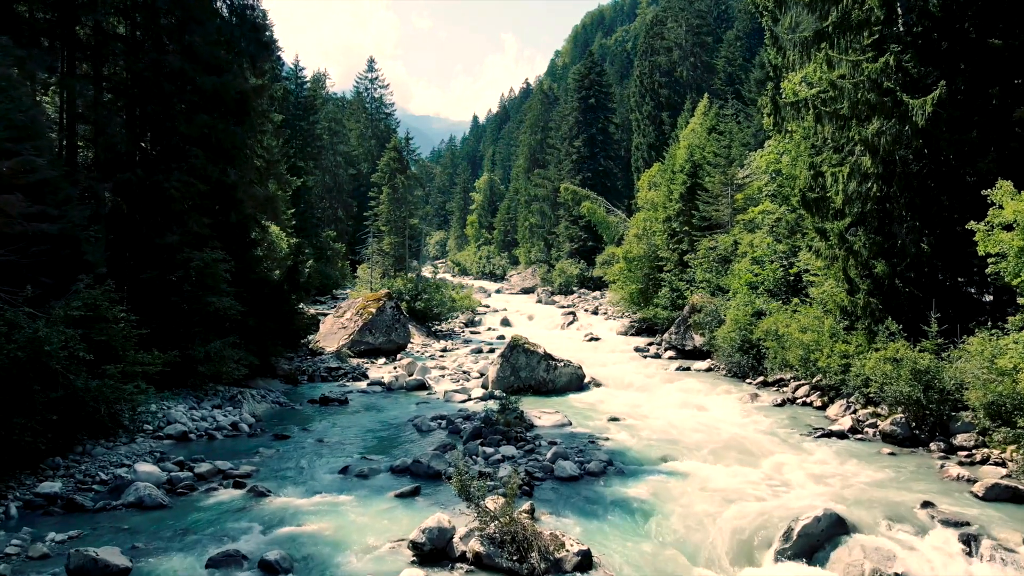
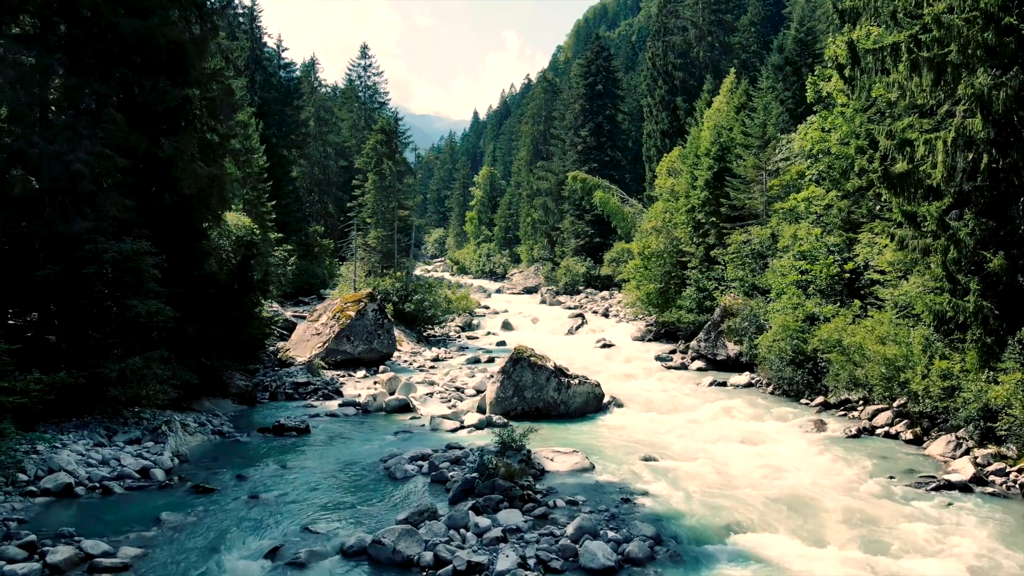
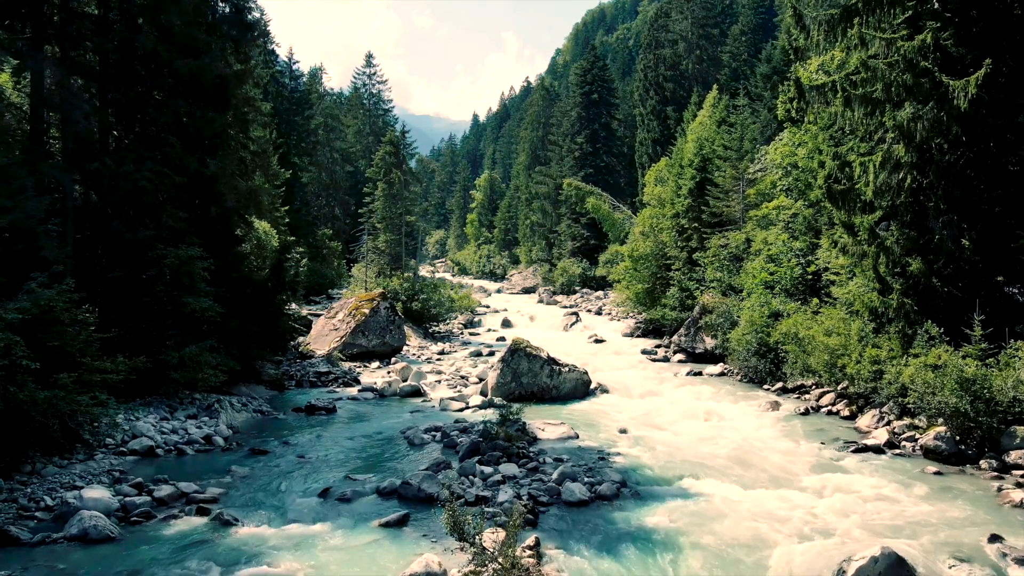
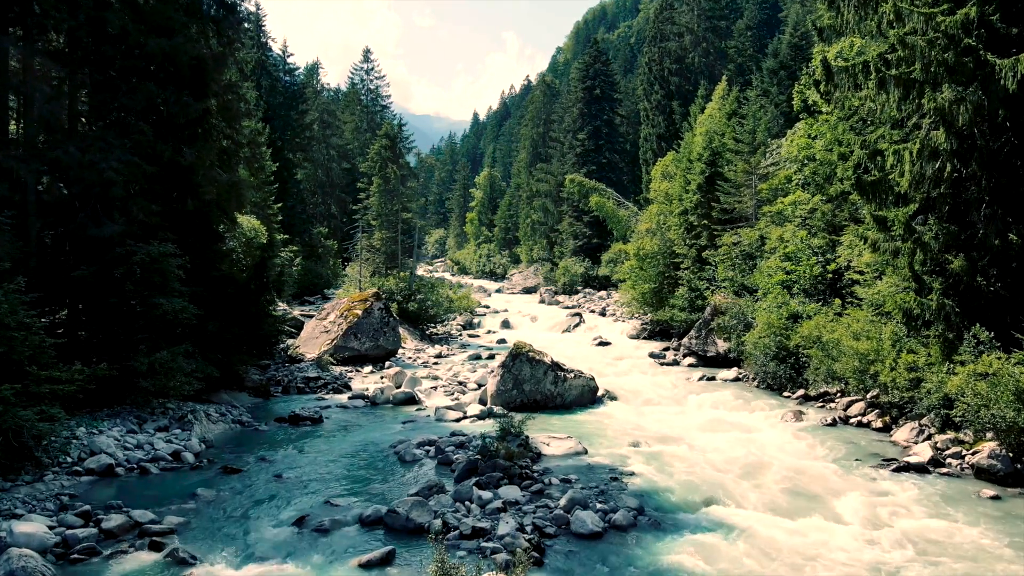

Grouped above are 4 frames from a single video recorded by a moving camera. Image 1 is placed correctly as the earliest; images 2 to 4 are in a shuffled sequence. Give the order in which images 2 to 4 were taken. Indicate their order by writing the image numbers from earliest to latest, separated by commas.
3, 4, 2
